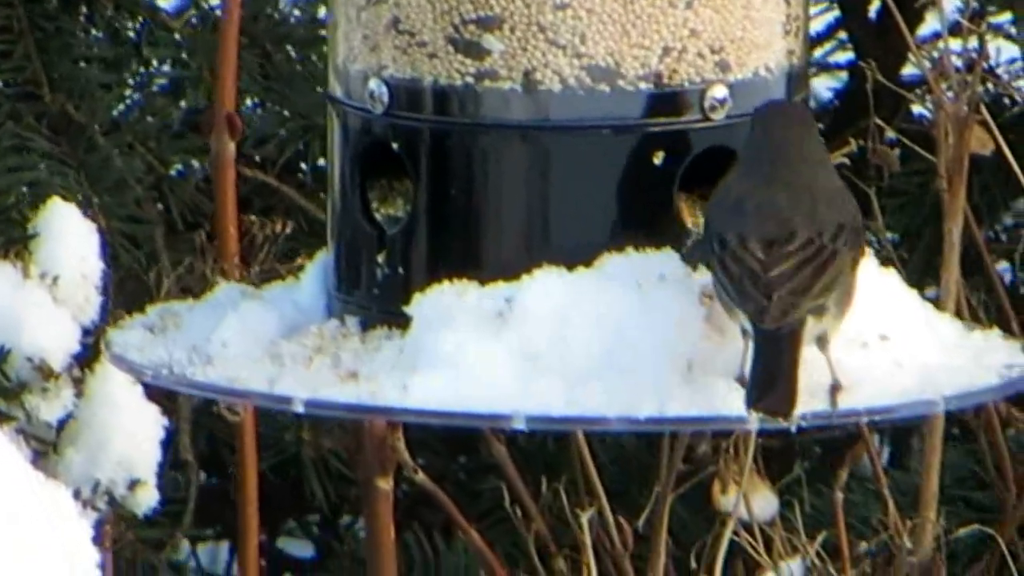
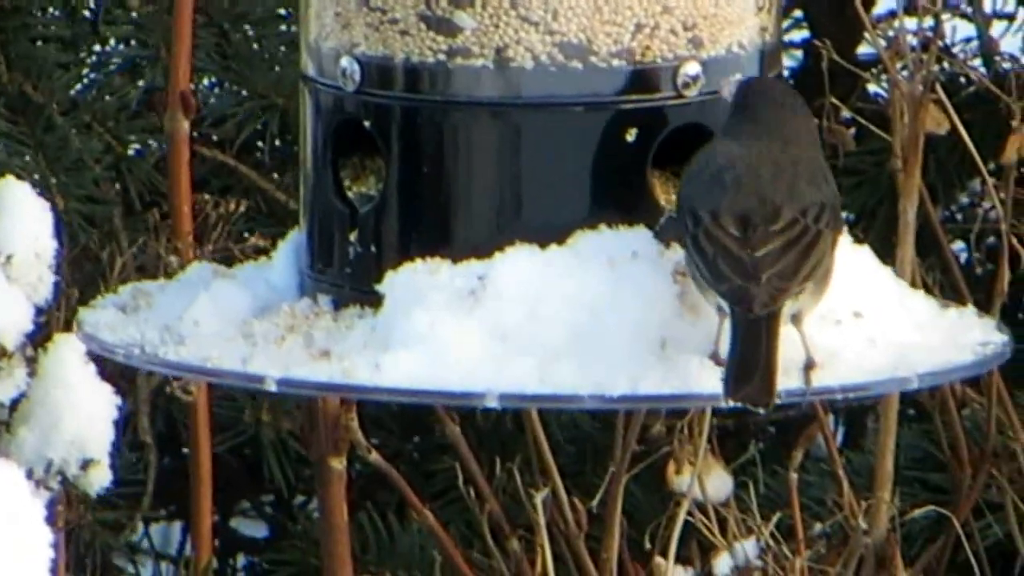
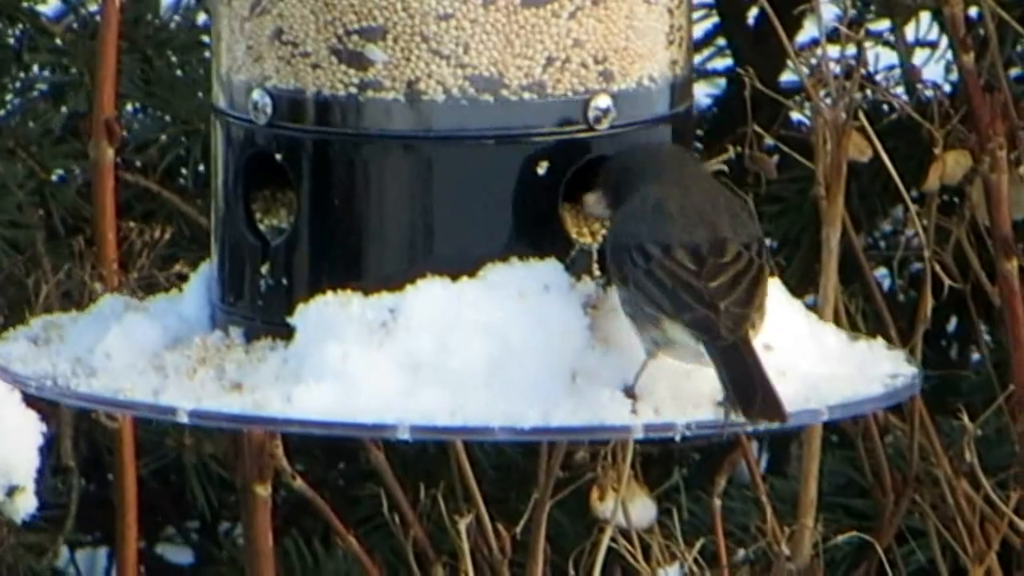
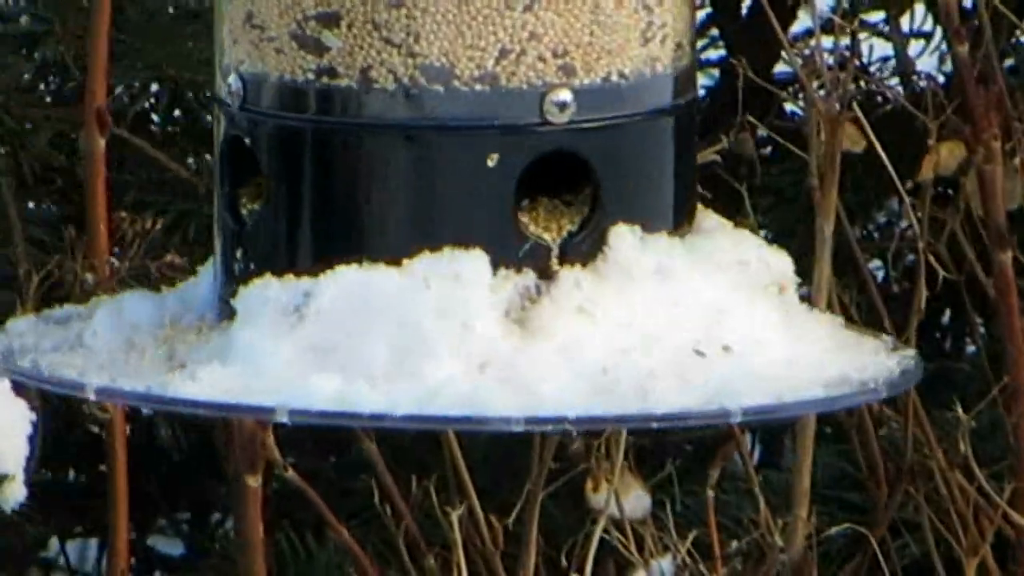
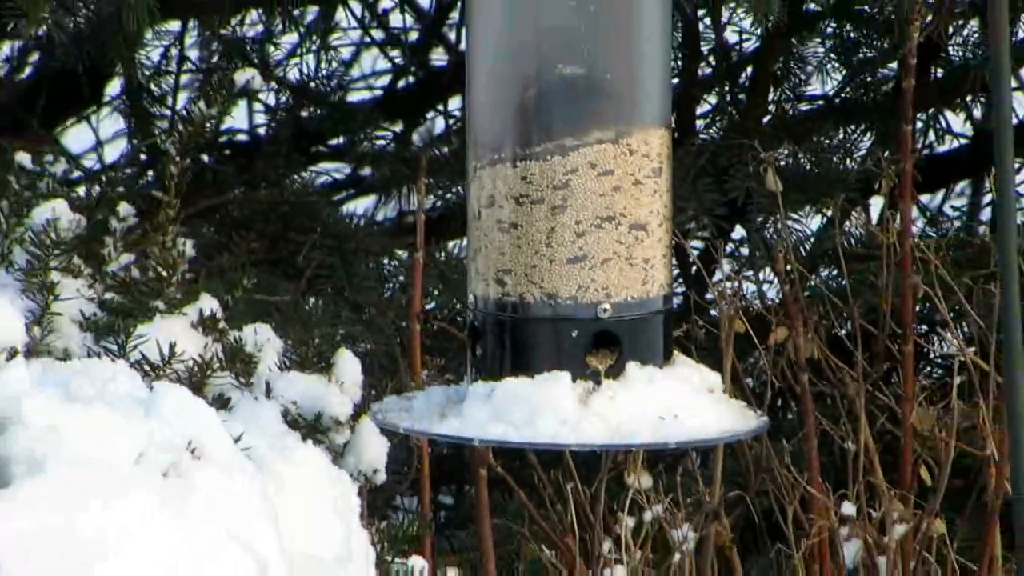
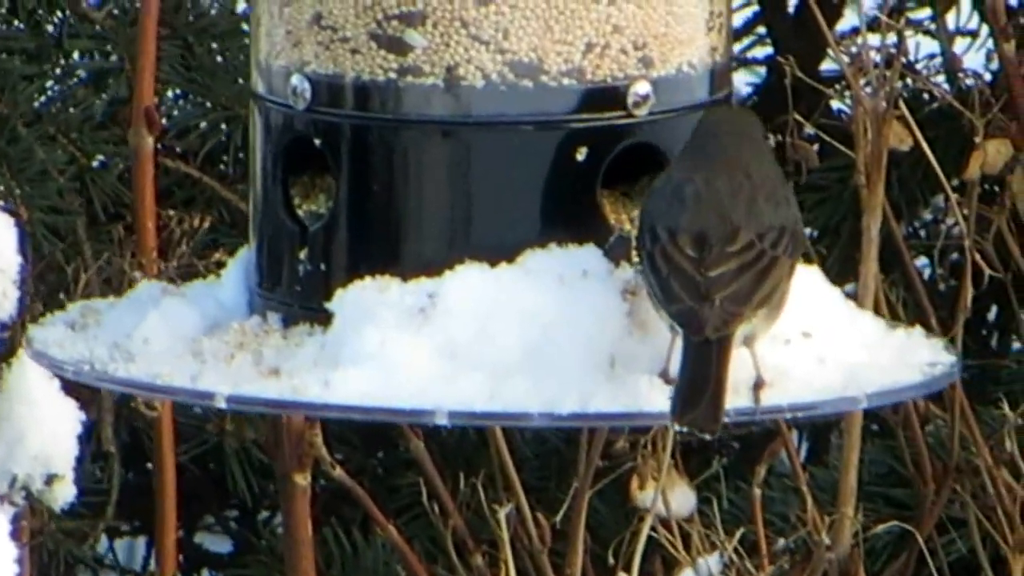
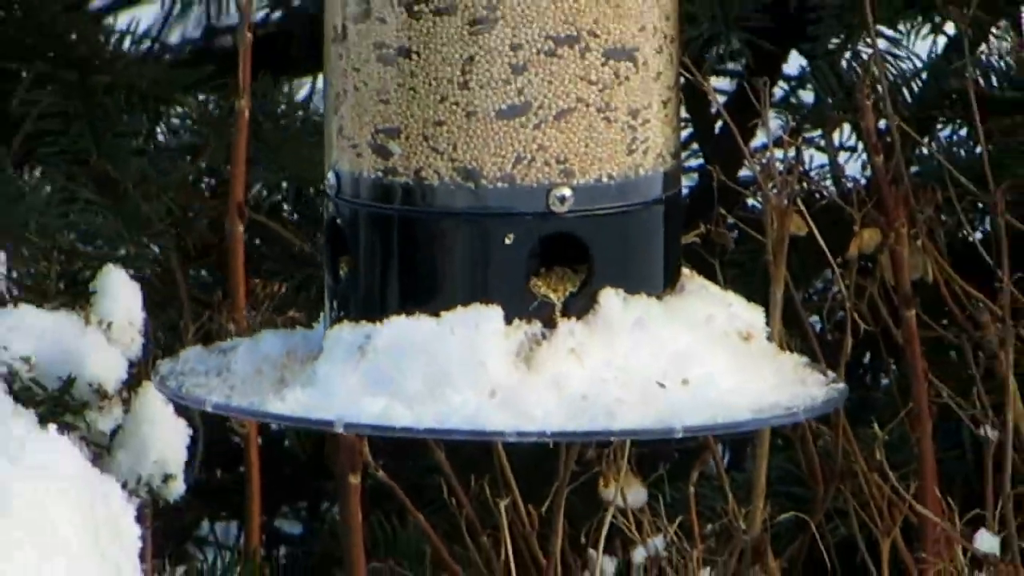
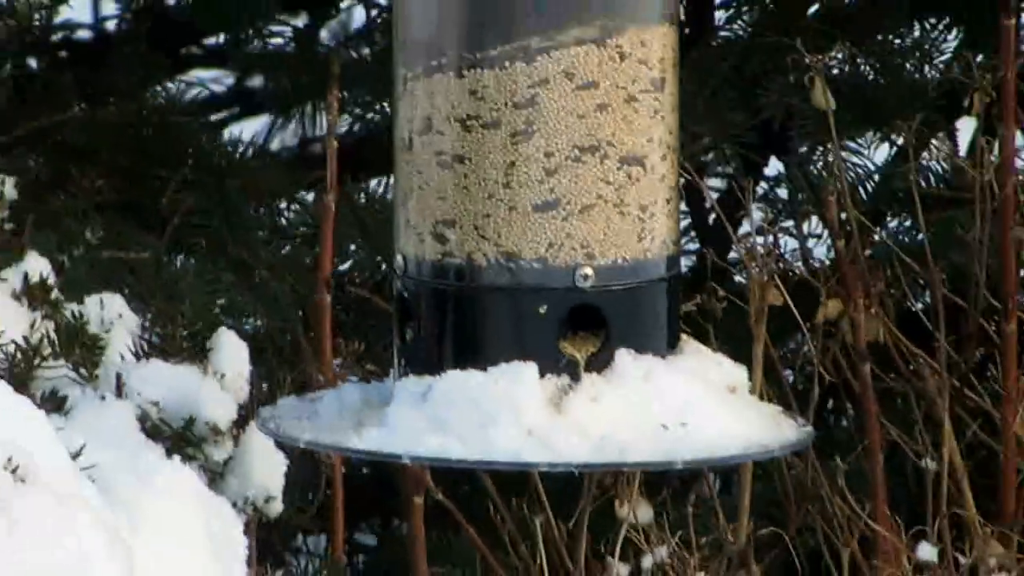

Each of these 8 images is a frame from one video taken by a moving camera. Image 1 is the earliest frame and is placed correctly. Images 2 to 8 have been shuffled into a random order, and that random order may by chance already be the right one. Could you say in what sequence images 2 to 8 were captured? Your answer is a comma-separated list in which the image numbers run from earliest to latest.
2, 6, 3, 4, 7, 8, 5
